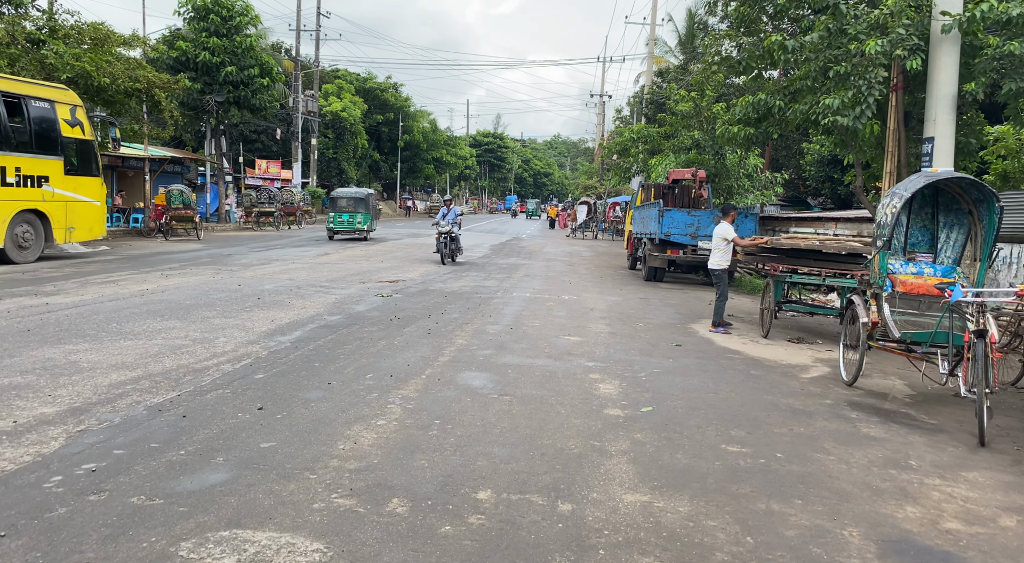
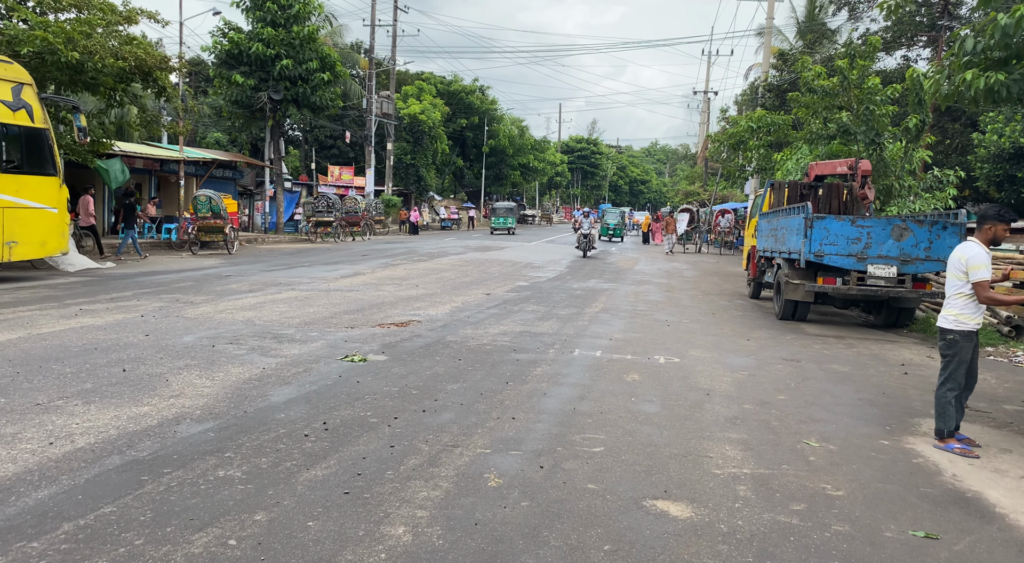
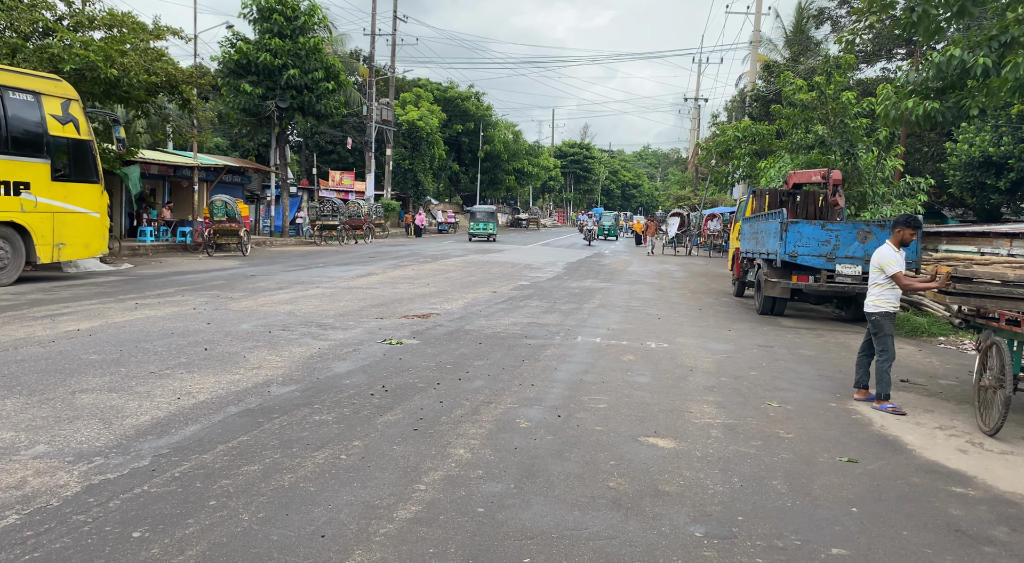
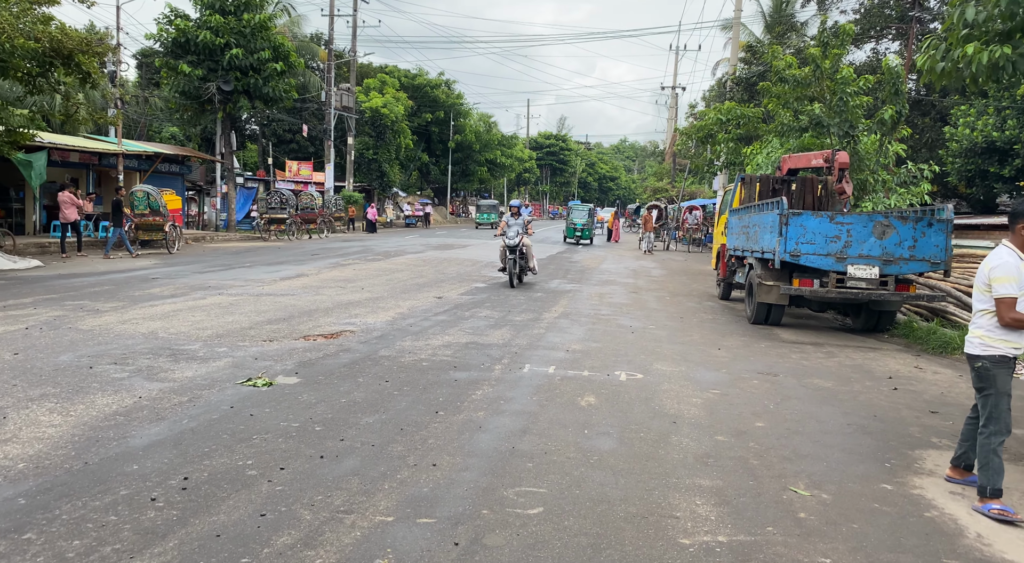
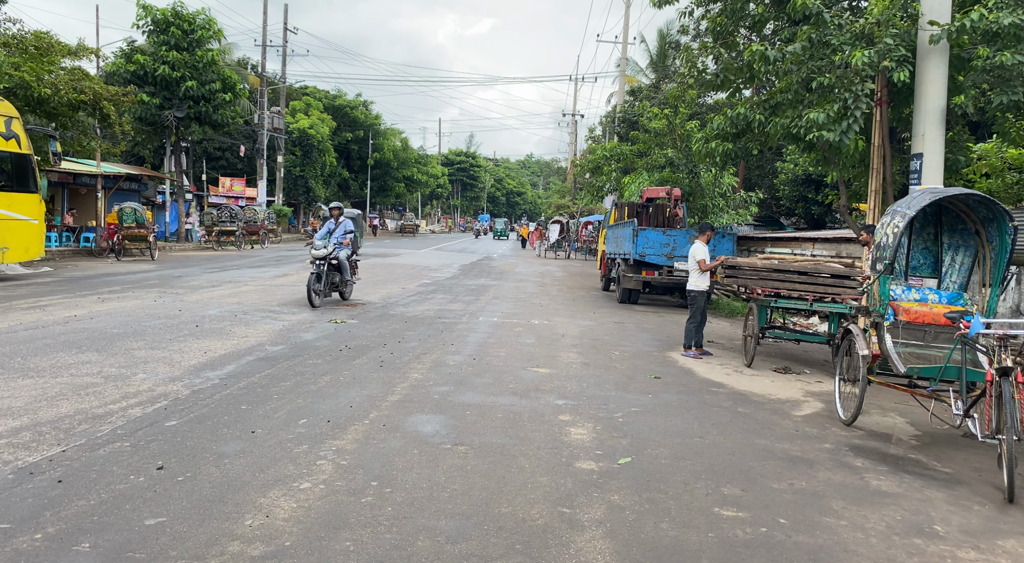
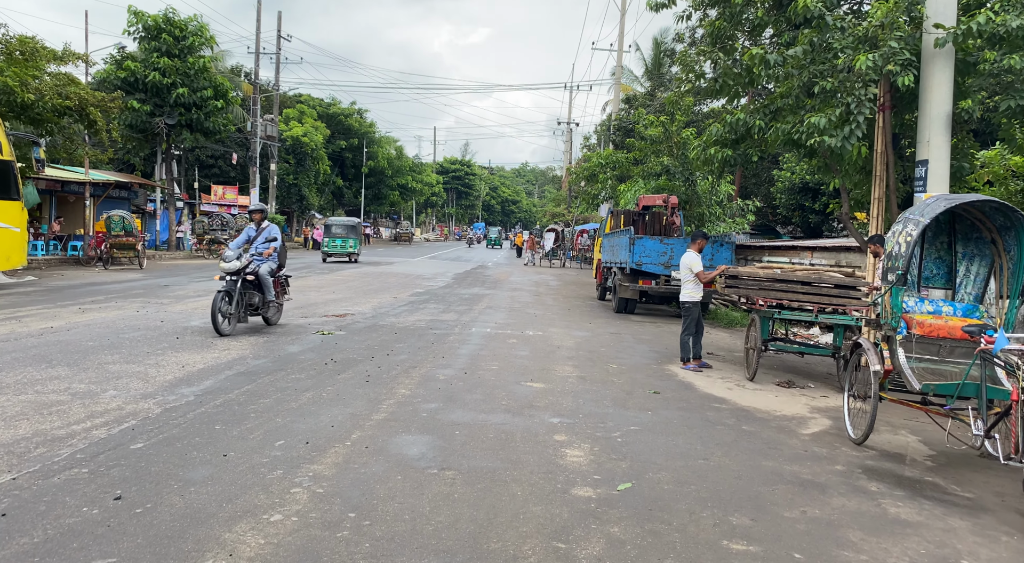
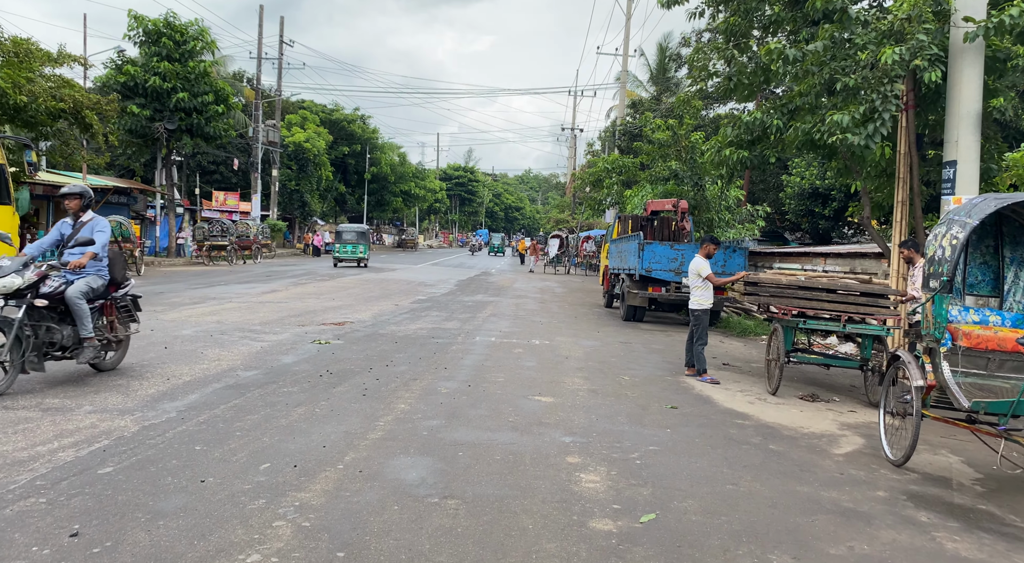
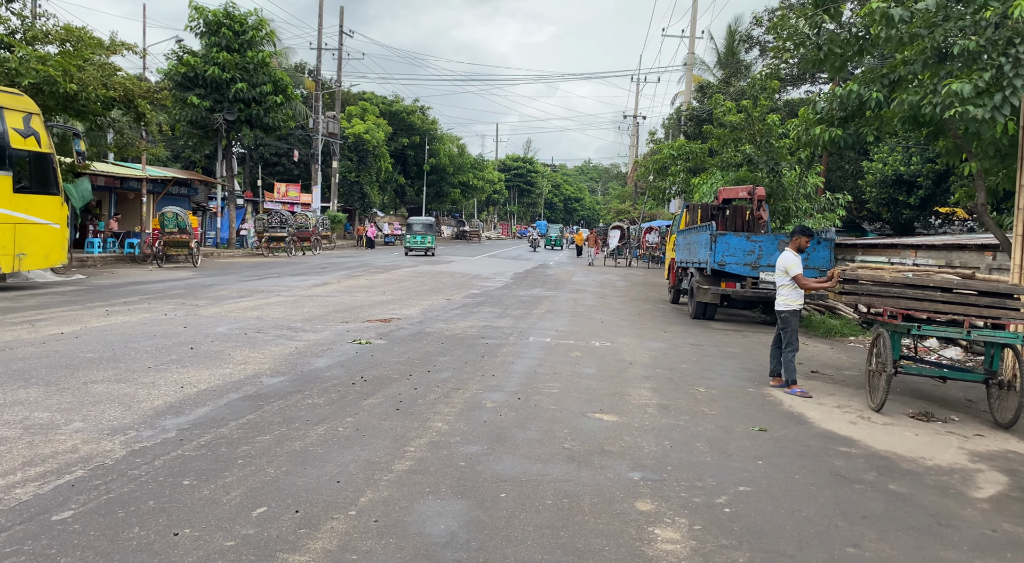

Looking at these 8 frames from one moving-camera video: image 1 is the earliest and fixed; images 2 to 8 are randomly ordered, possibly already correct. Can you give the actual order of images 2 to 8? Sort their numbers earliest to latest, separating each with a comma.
5, 6, 7, 8, 3, 2, 4
